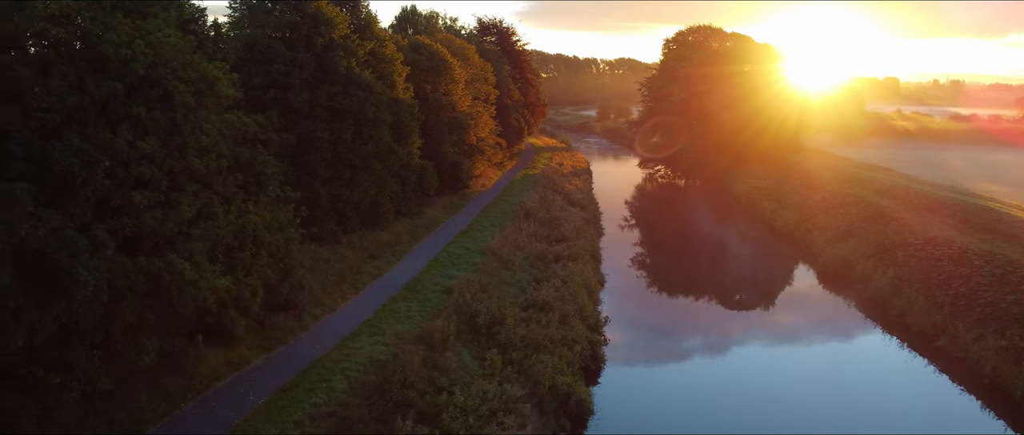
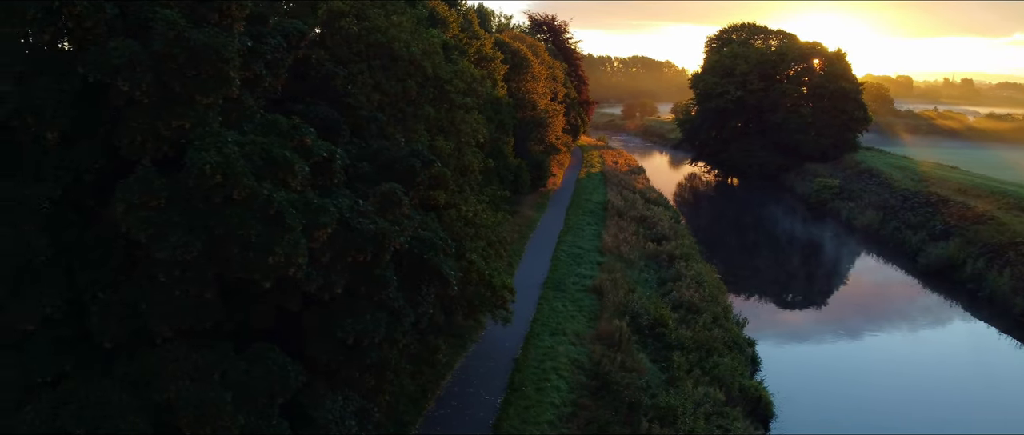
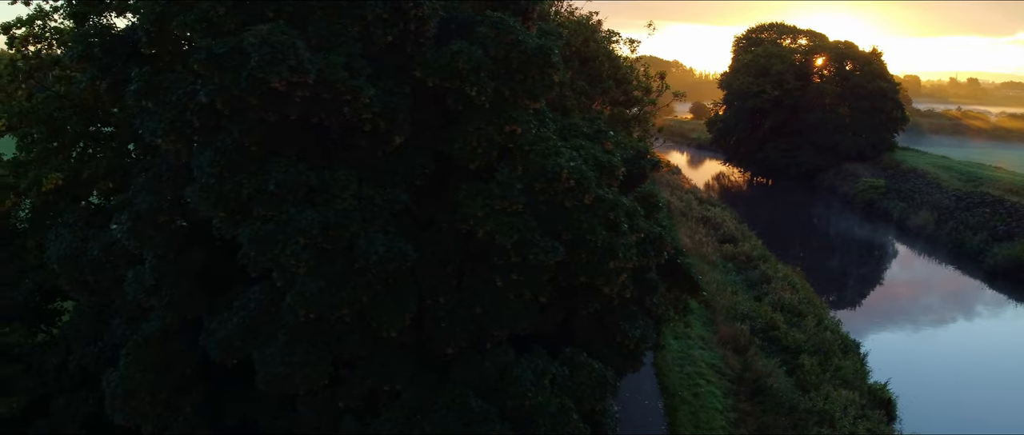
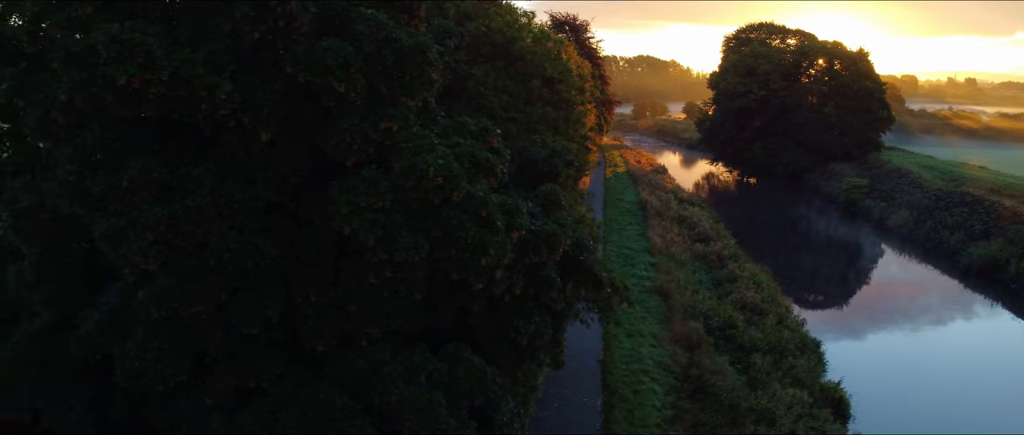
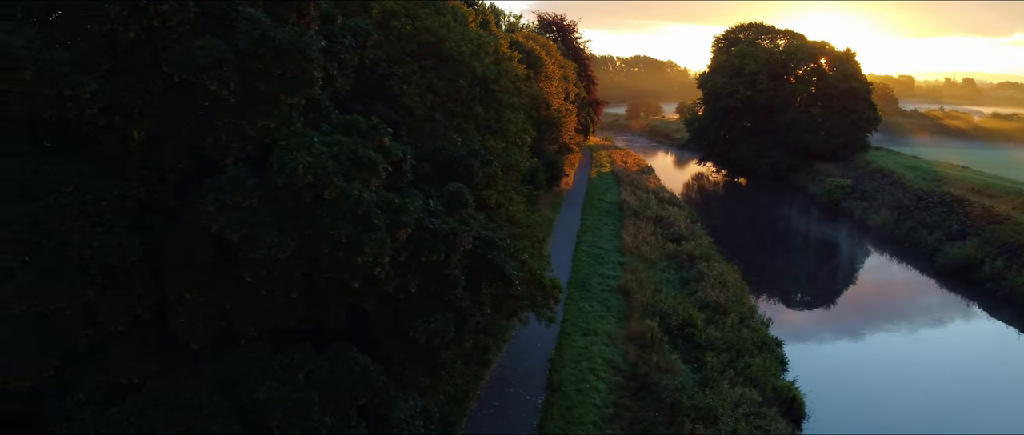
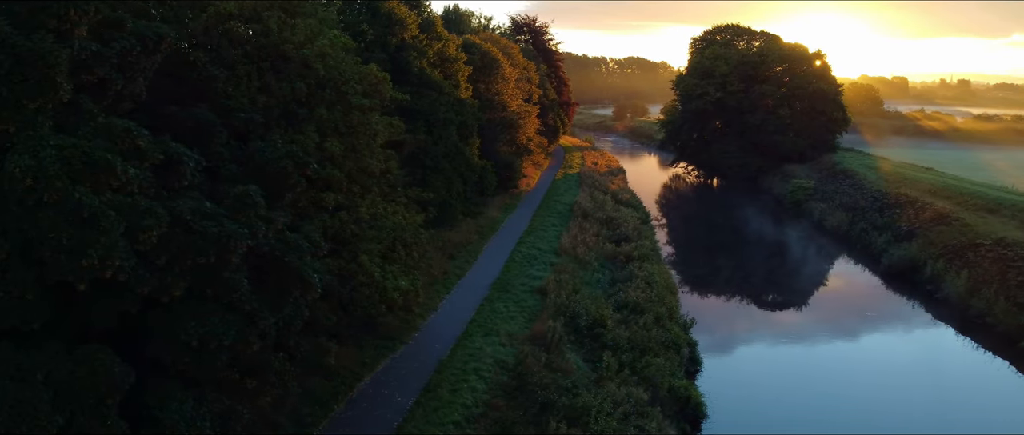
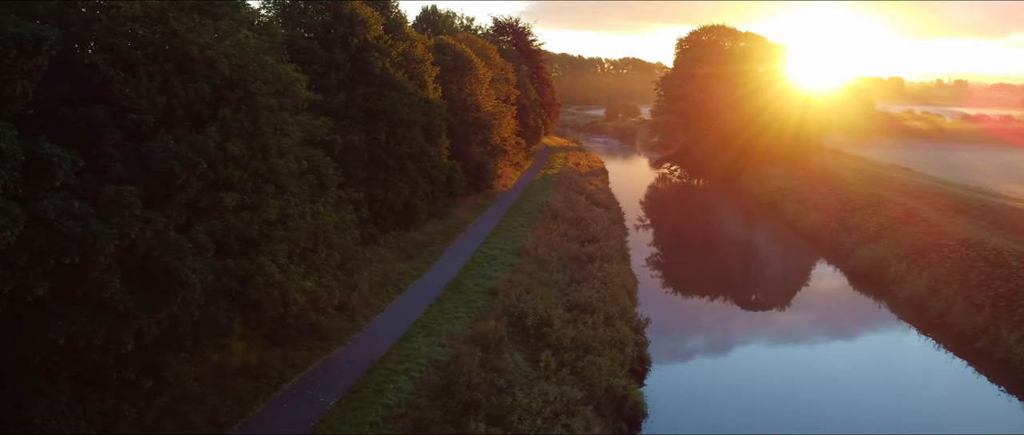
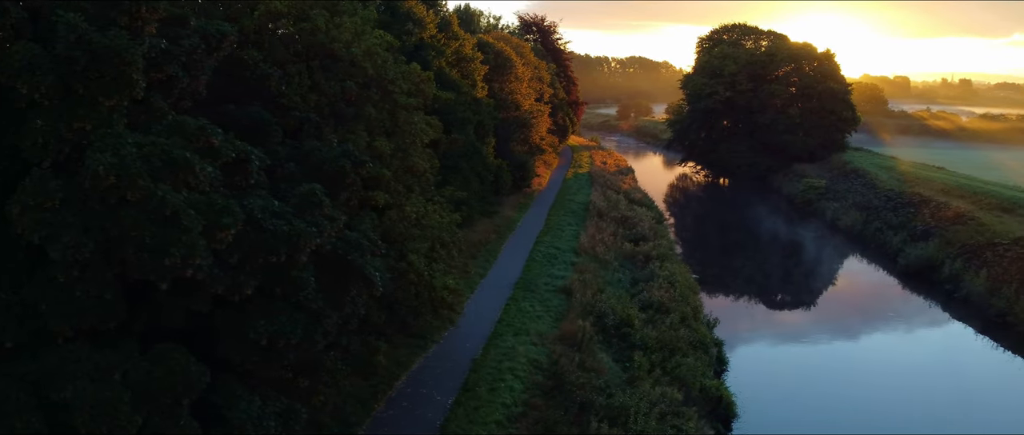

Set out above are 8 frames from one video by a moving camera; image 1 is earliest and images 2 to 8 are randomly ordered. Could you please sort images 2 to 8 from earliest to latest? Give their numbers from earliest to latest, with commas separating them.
7, 6, 8, 2, 5, 4, 3
